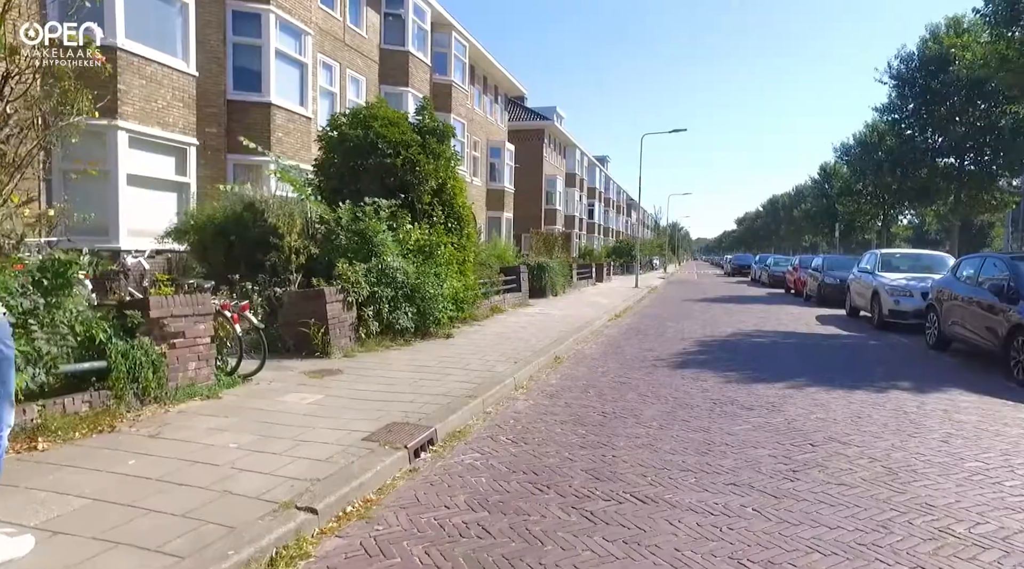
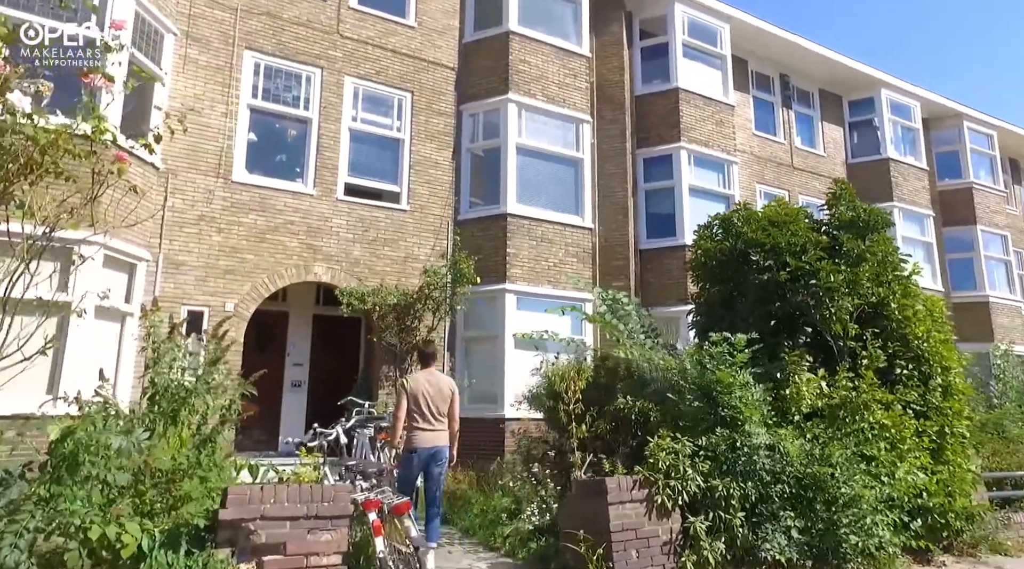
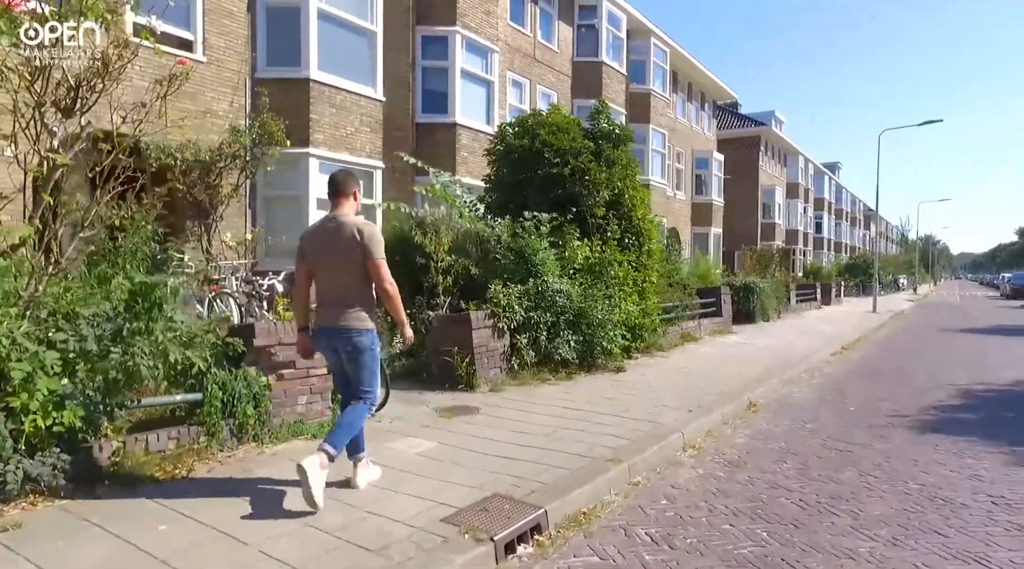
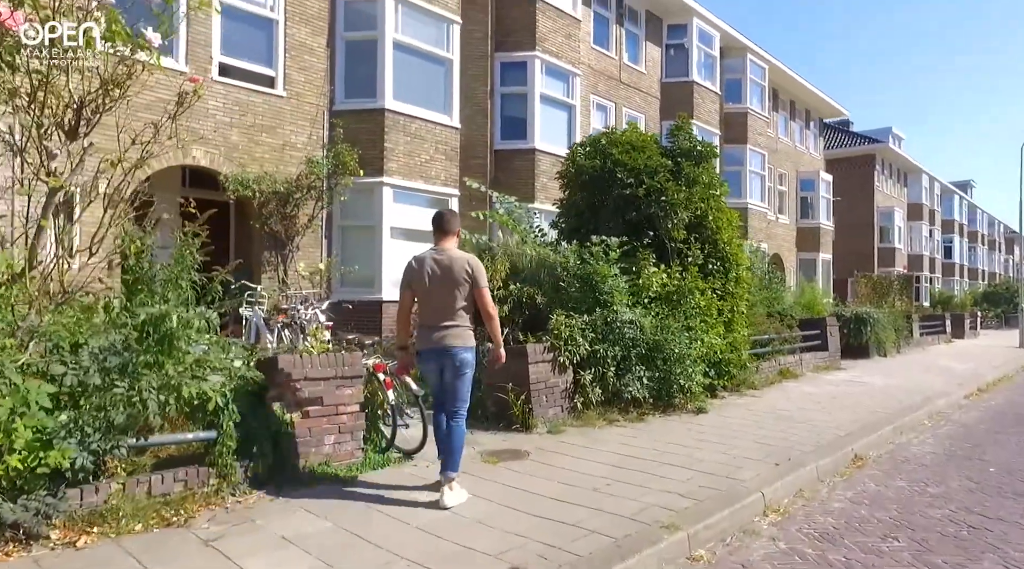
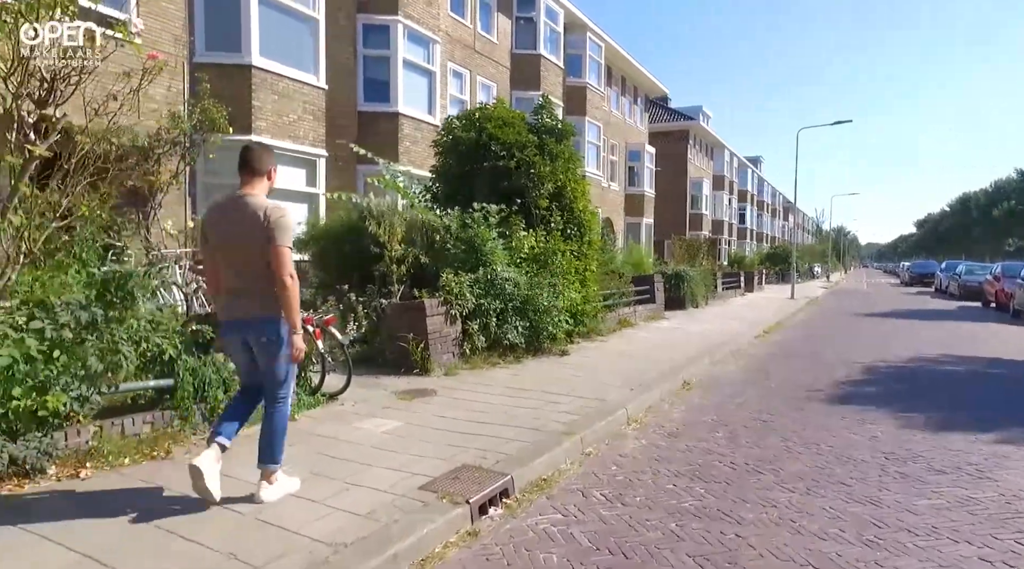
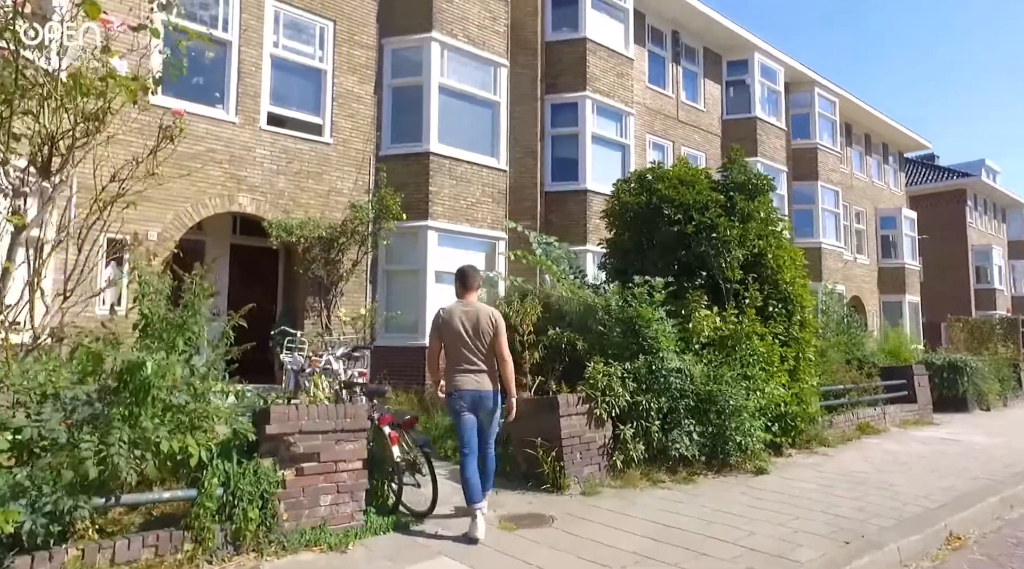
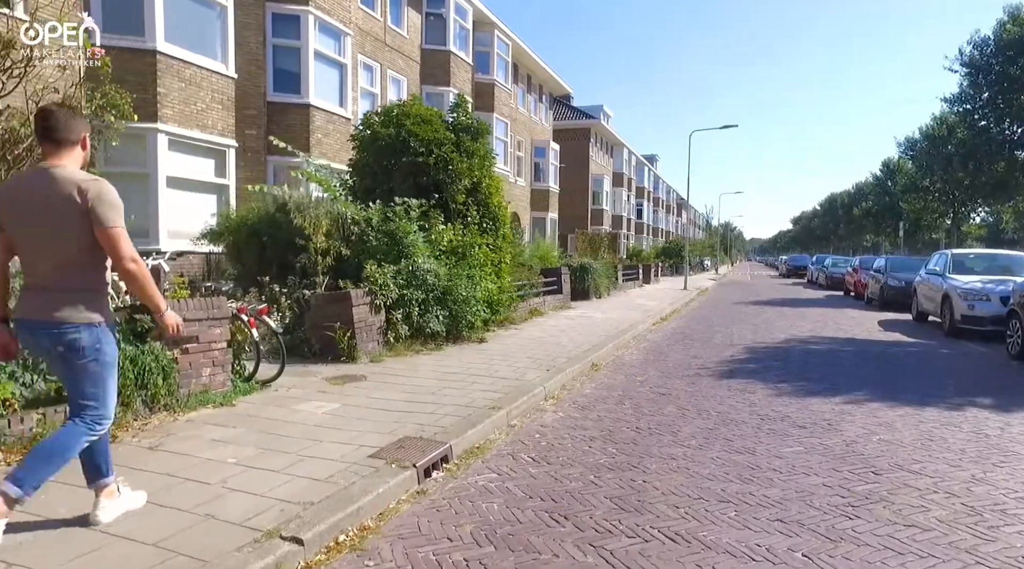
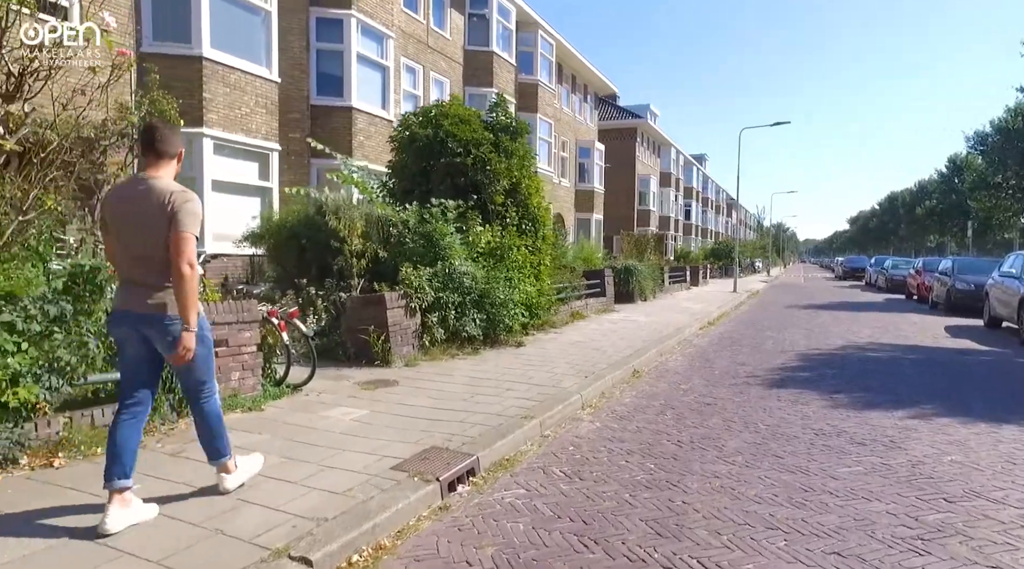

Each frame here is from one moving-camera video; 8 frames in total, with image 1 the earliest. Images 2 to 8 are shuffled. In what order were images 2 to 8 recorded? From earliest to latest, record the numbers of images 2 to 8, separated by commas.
7, 8, 5, 3, 4, 6, 2
